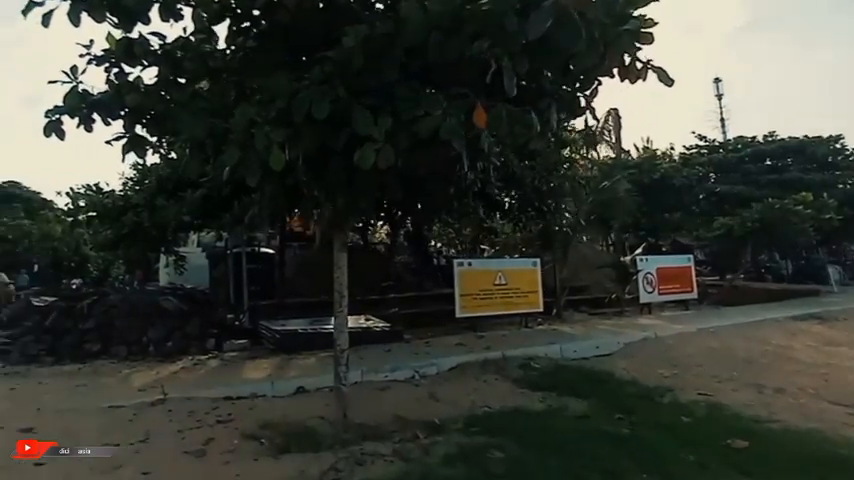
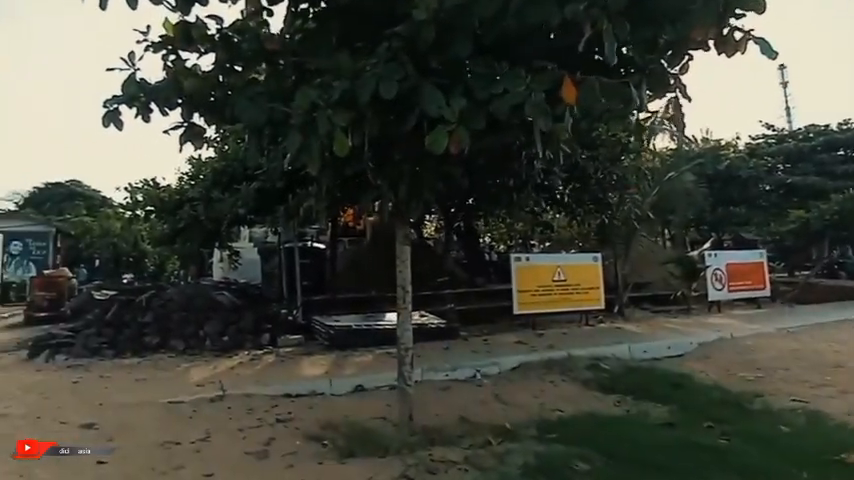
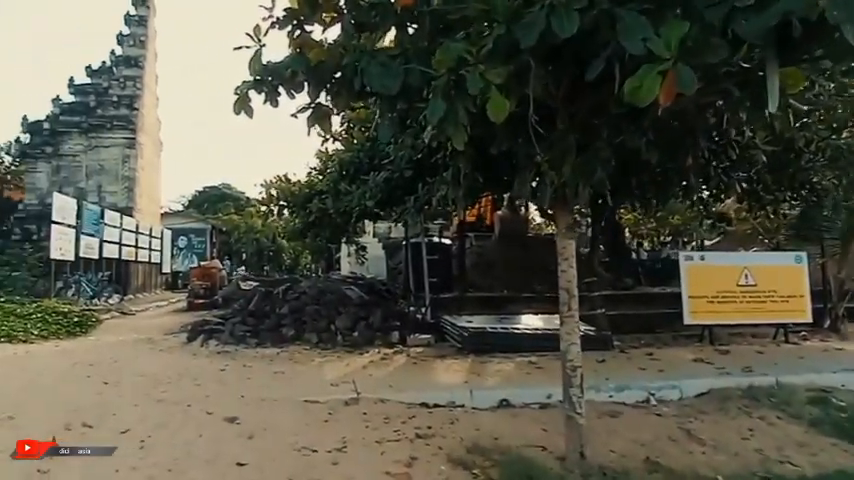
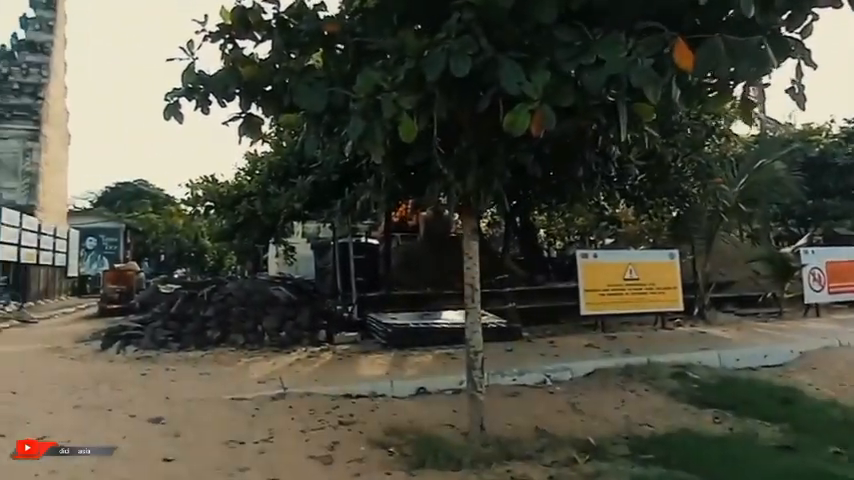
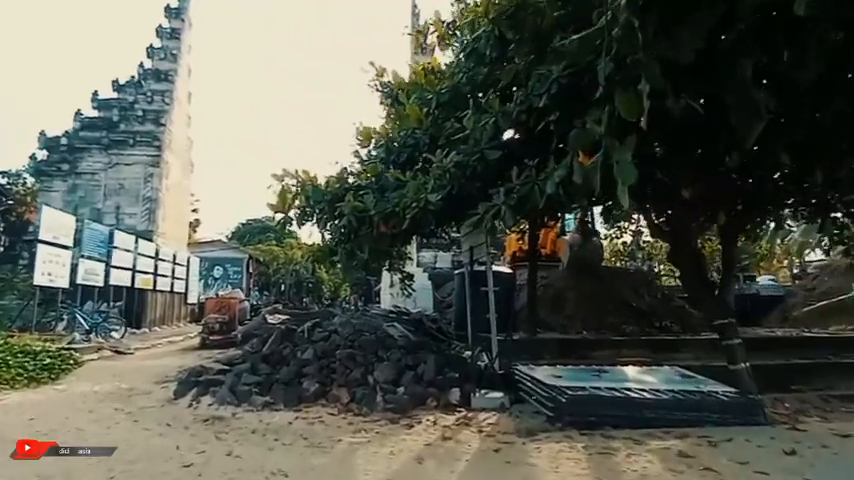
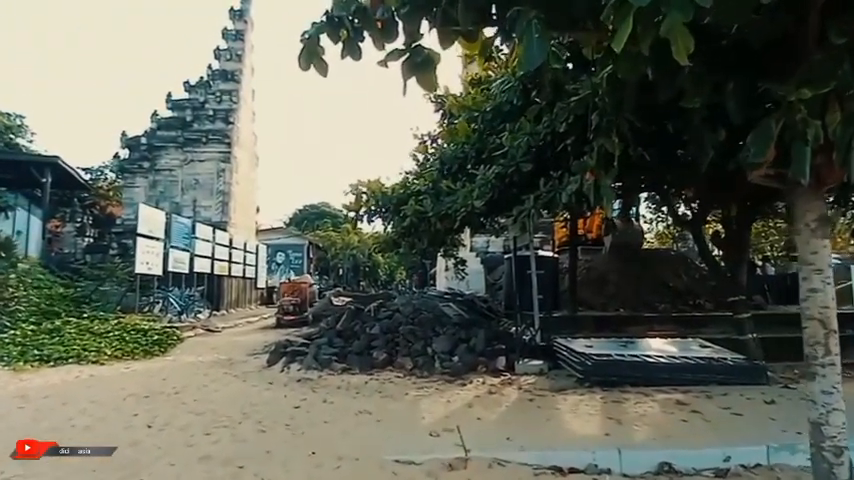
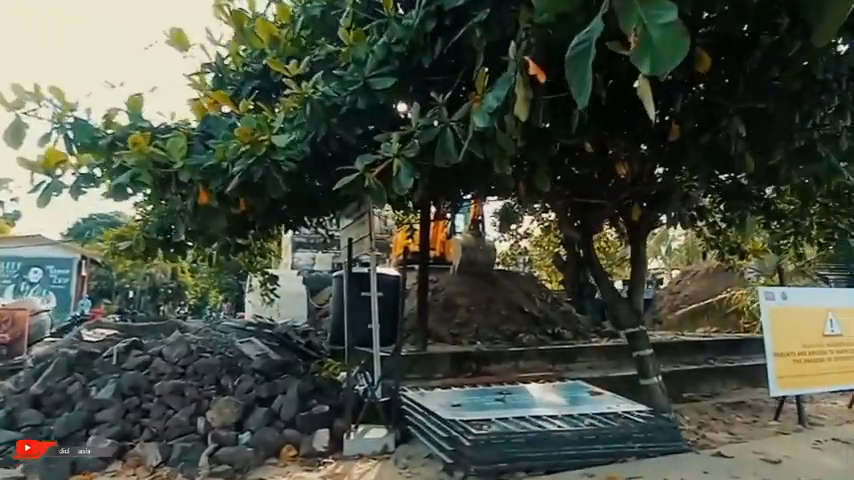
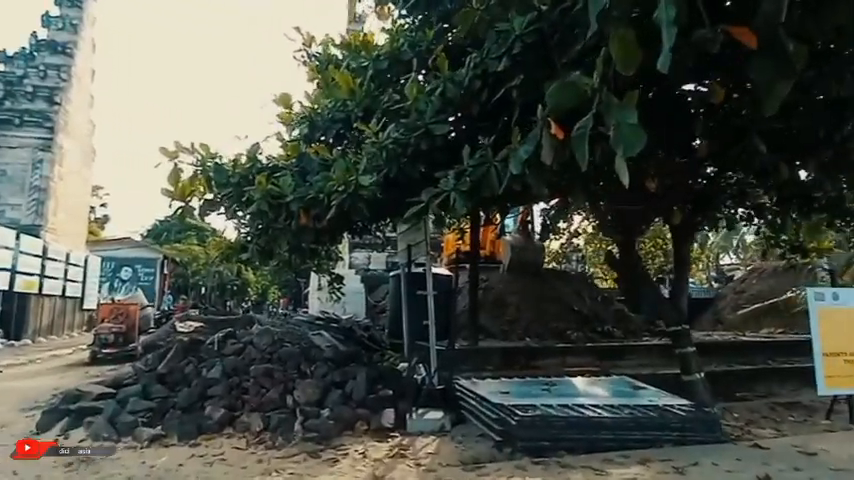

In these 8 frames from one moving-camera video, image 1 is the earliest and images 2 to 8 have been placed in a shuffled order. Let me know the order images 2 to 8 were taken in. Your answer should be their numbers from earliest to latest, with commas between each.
2, 4, 3, 6, 5, 8, 7
